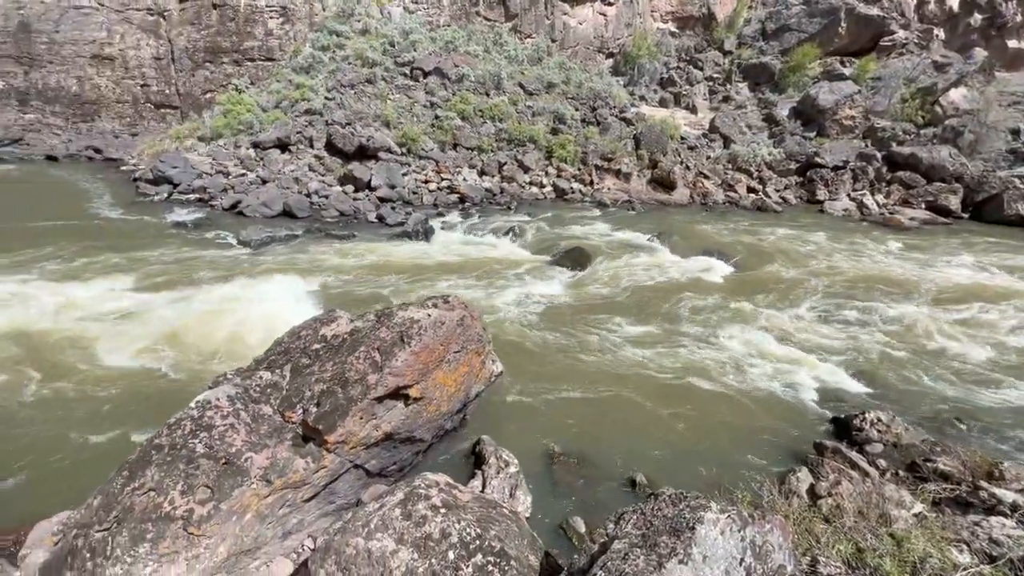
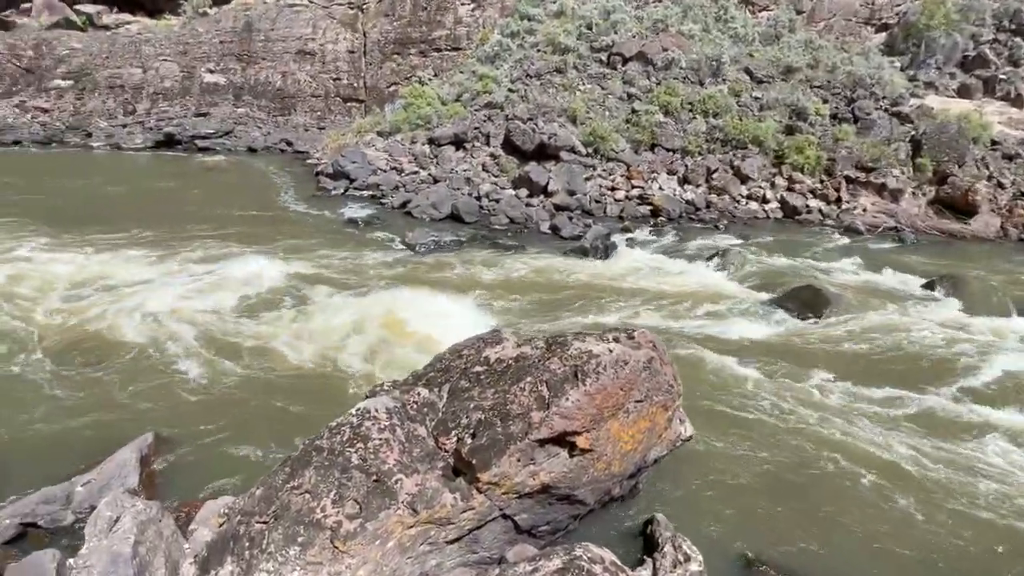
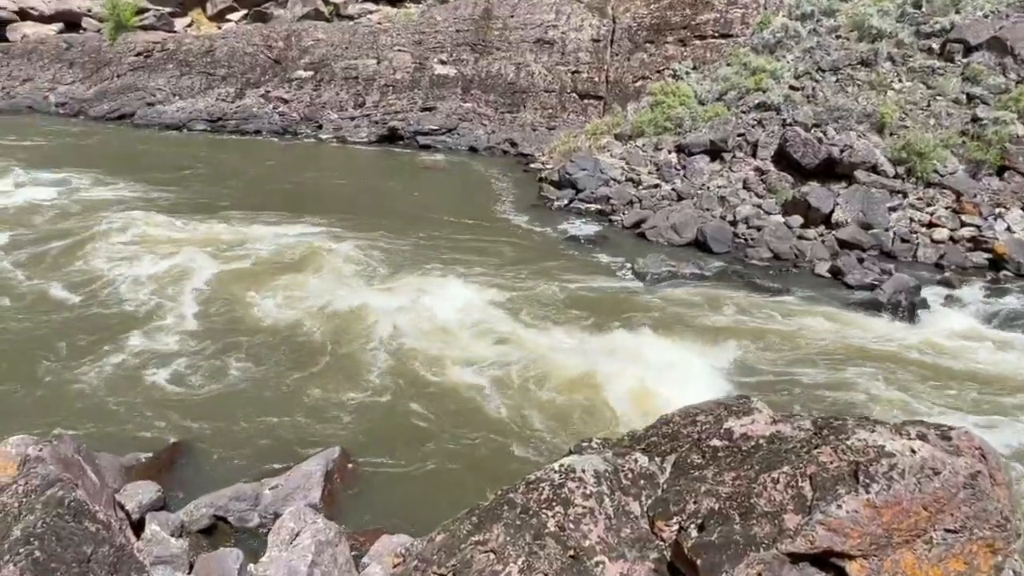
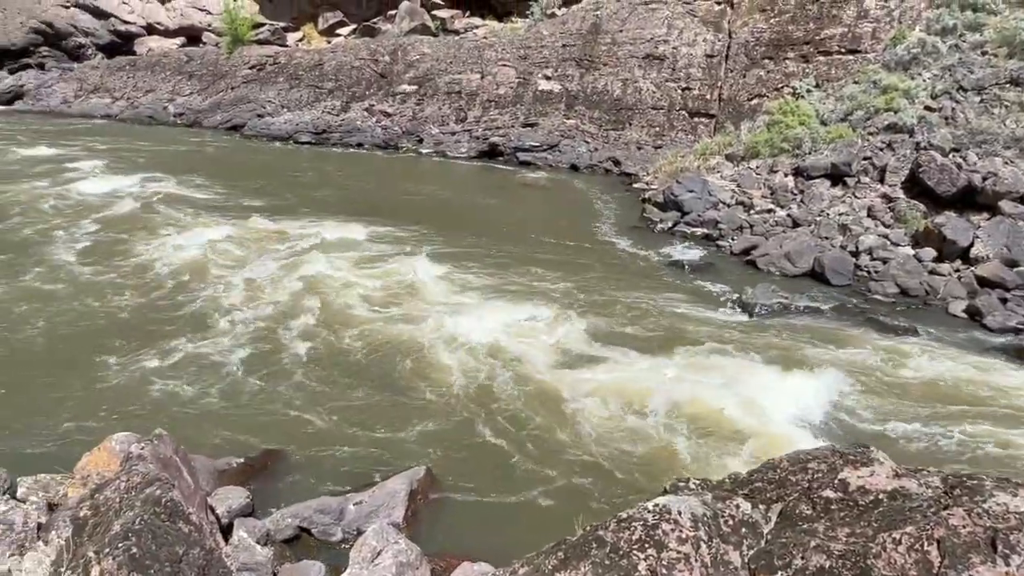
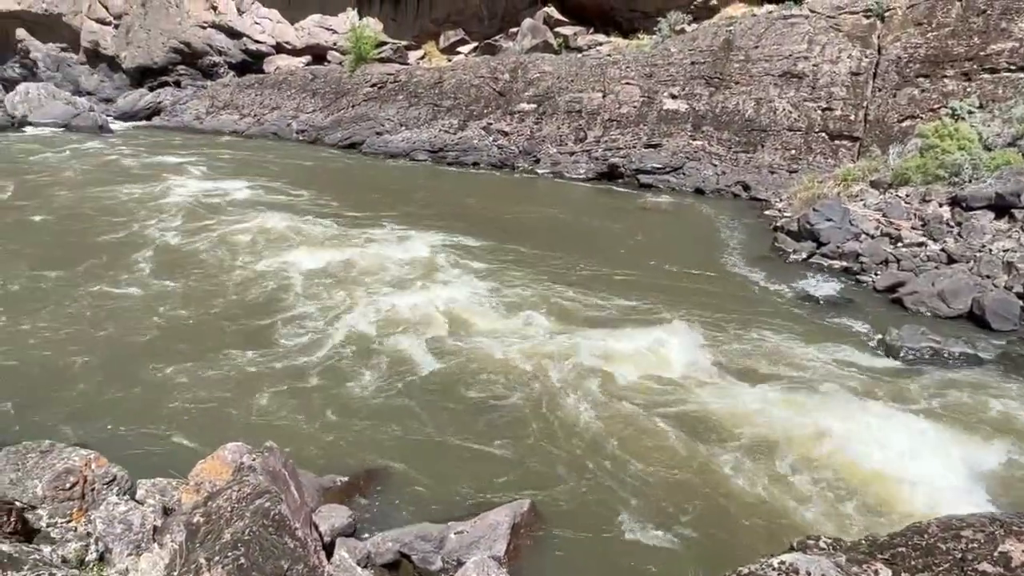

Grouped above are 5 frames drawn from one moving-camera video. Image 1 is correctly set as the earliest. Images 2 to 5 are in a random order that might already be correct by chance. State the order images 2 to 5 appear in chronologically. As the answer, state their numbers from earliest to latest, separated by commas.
2, 3, 4, 5
